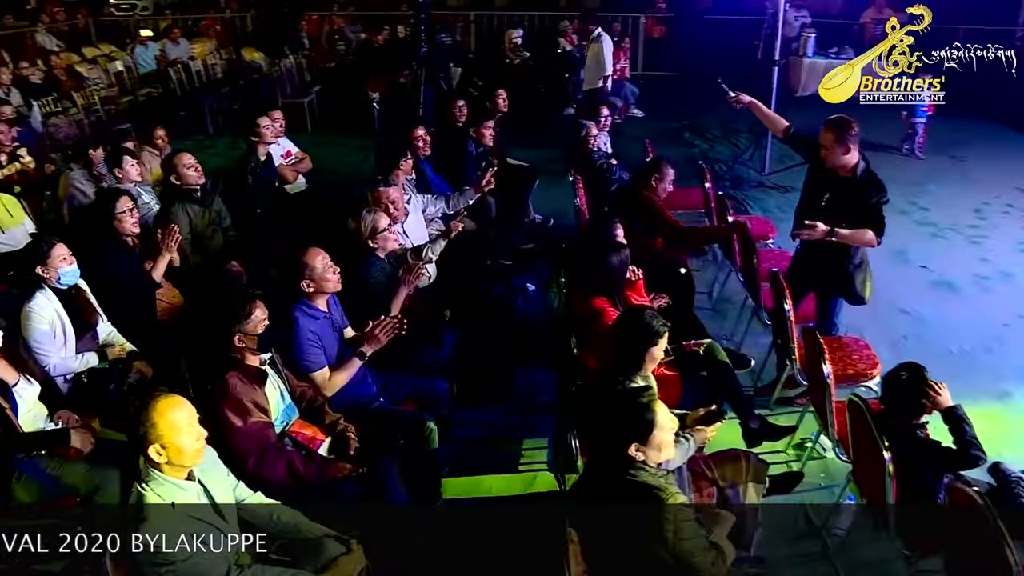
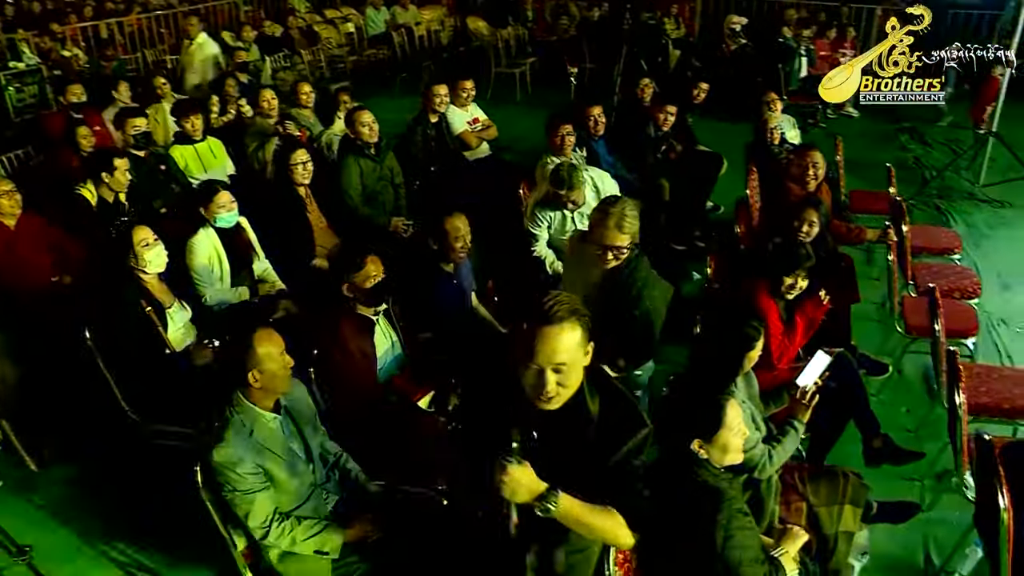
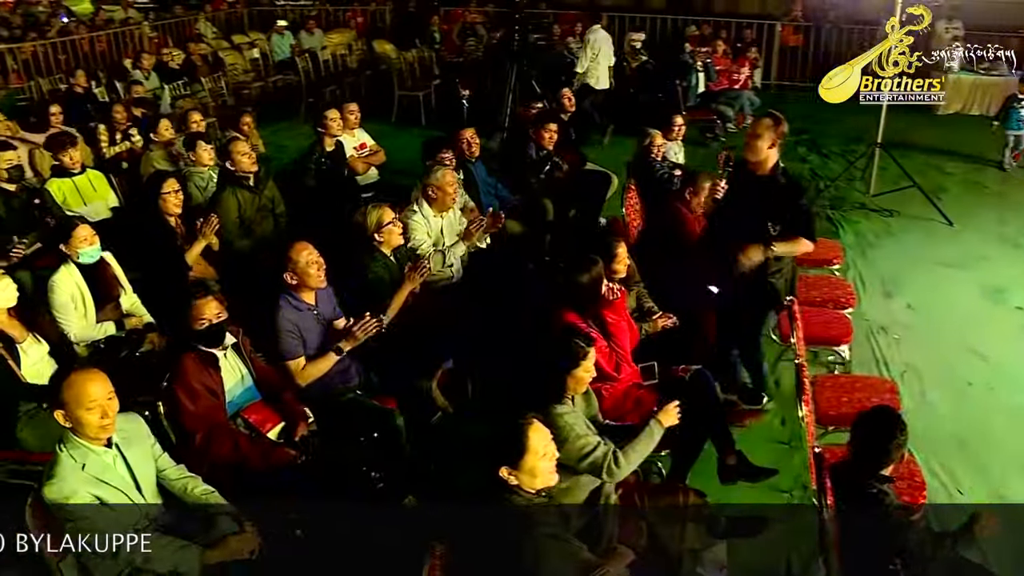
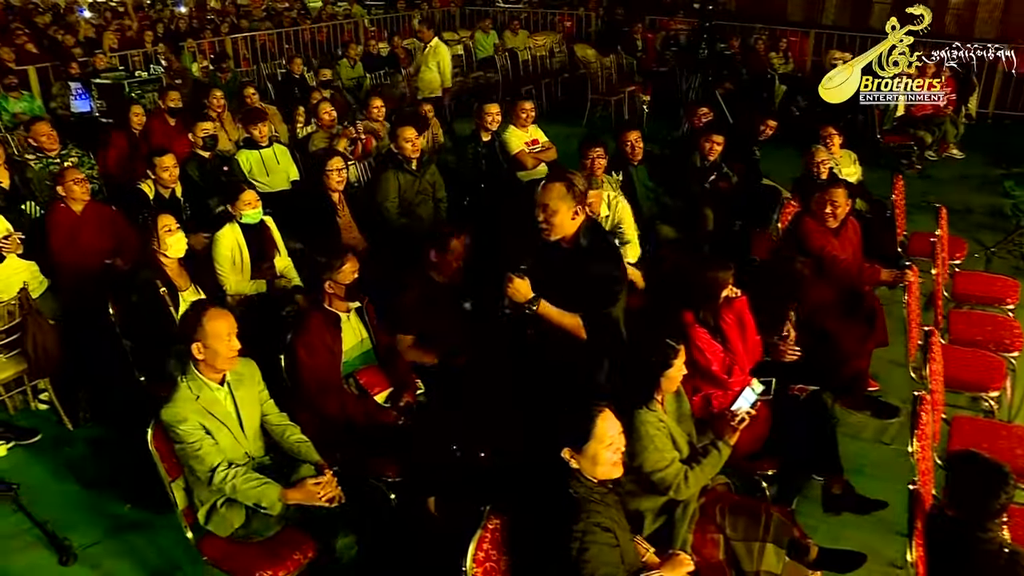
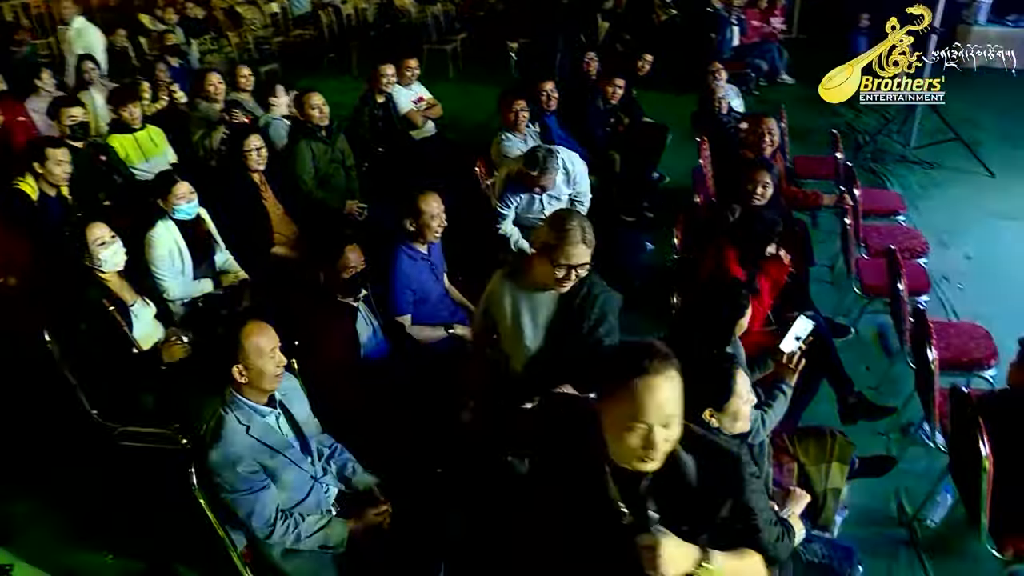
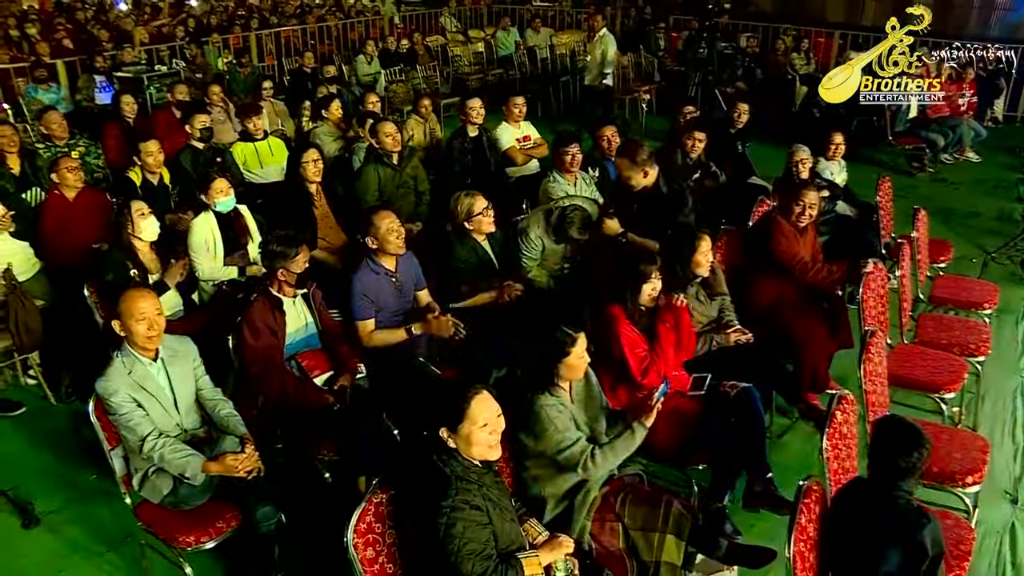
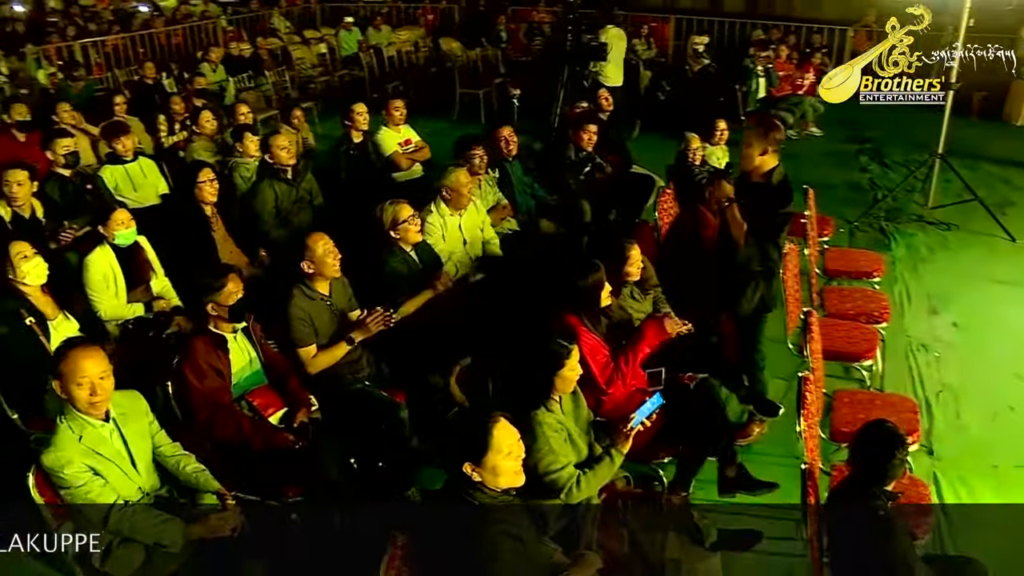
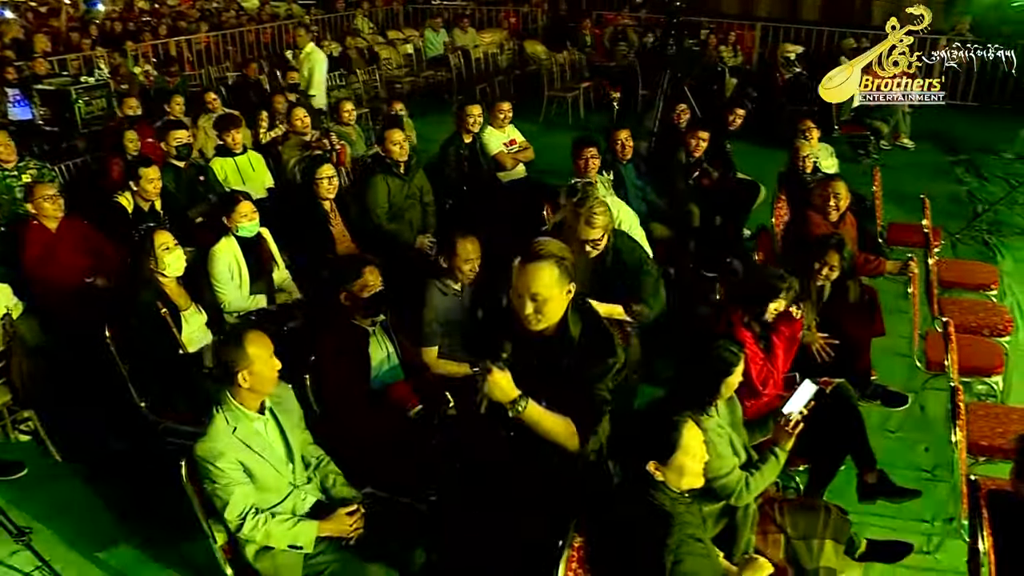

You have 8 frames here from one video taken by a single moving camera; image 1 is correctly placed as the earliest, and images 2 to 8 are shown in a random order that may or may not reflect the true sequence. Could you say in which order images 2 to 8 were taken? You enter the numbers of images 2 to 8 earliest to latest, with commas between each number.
3, 7, 6, 4, 8, 2, 5
